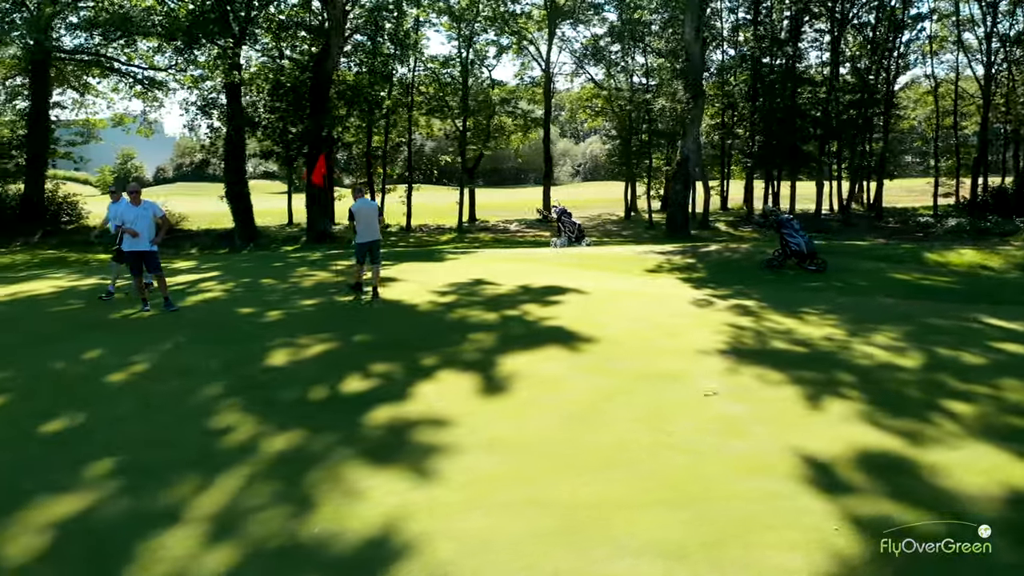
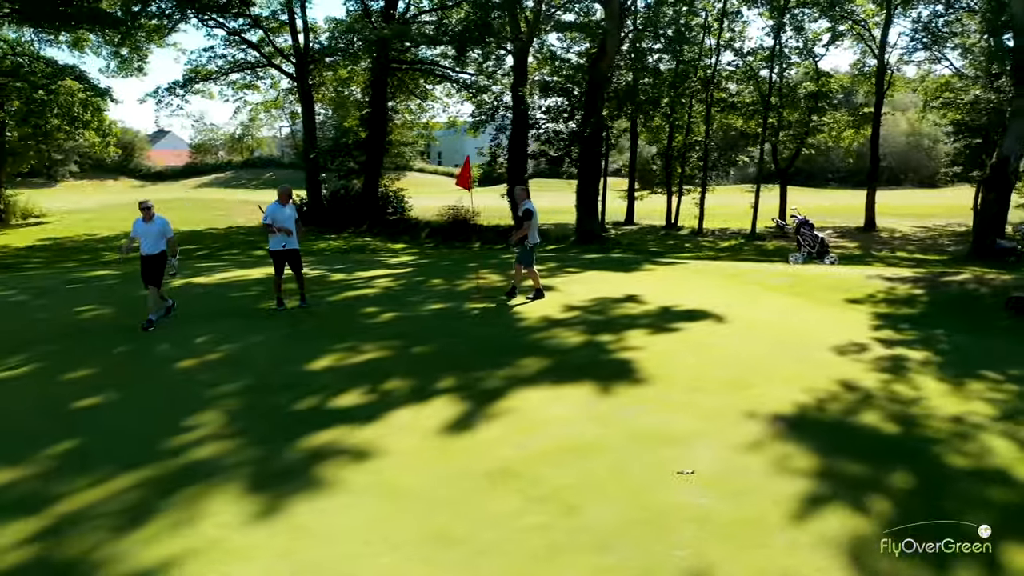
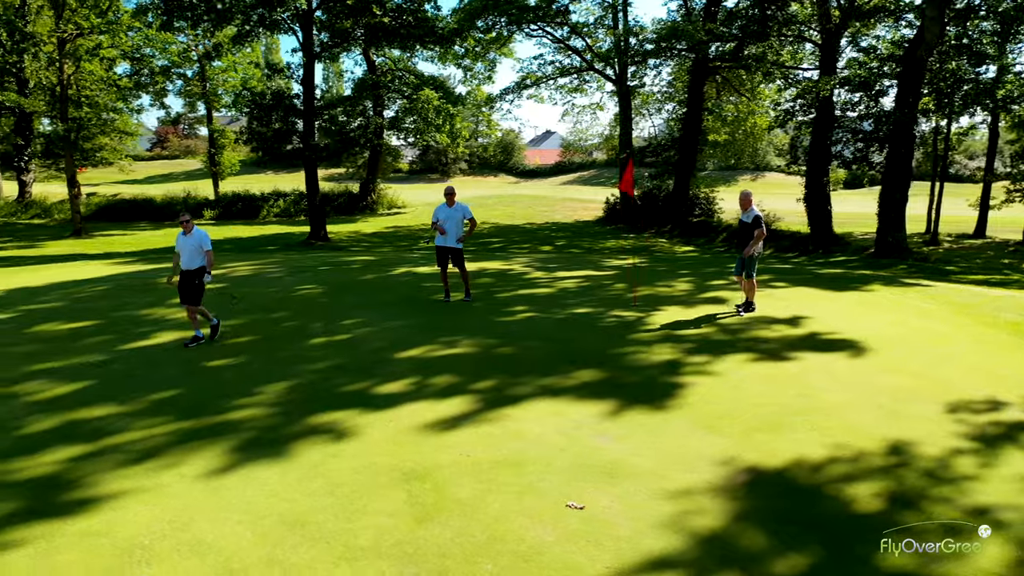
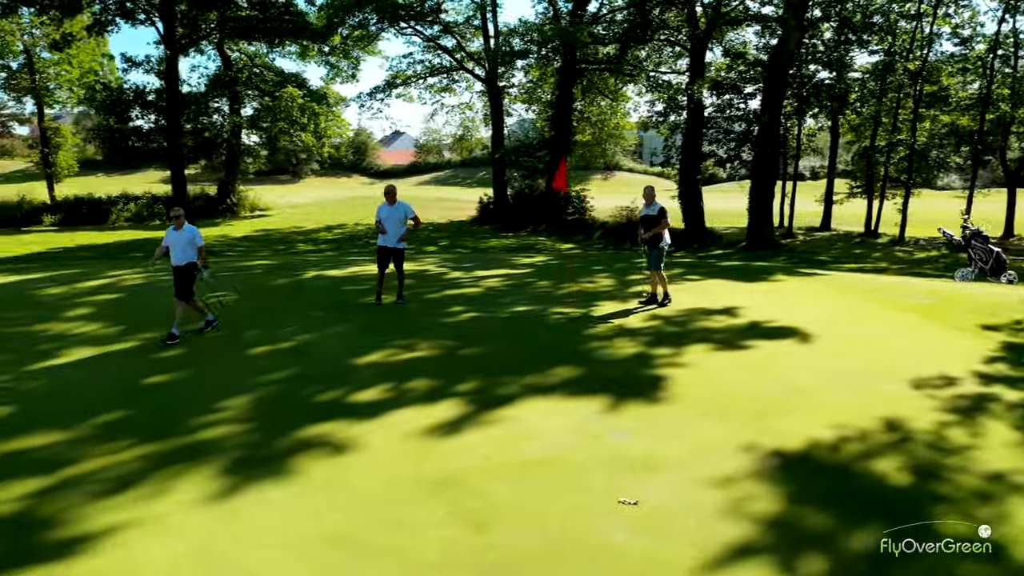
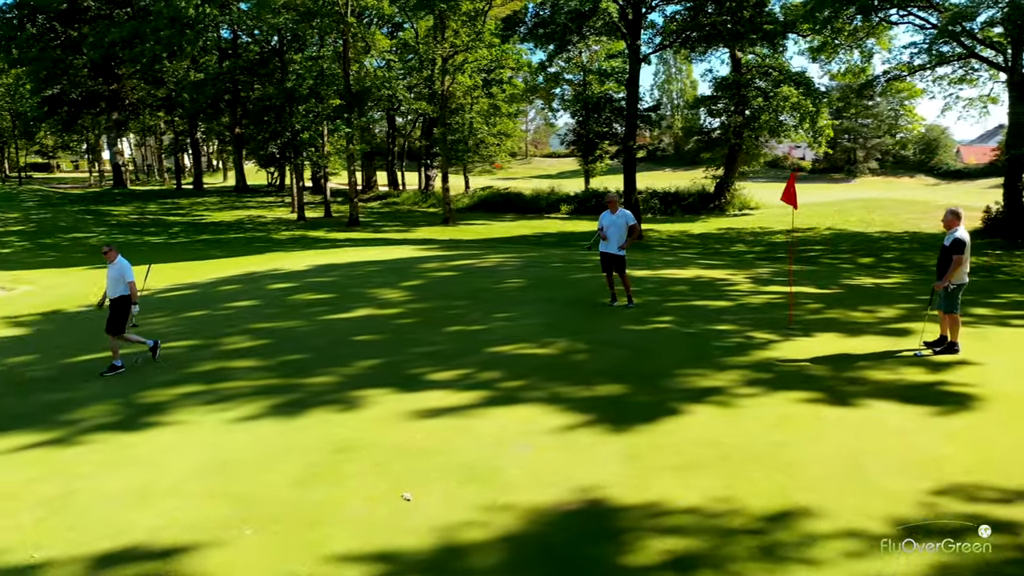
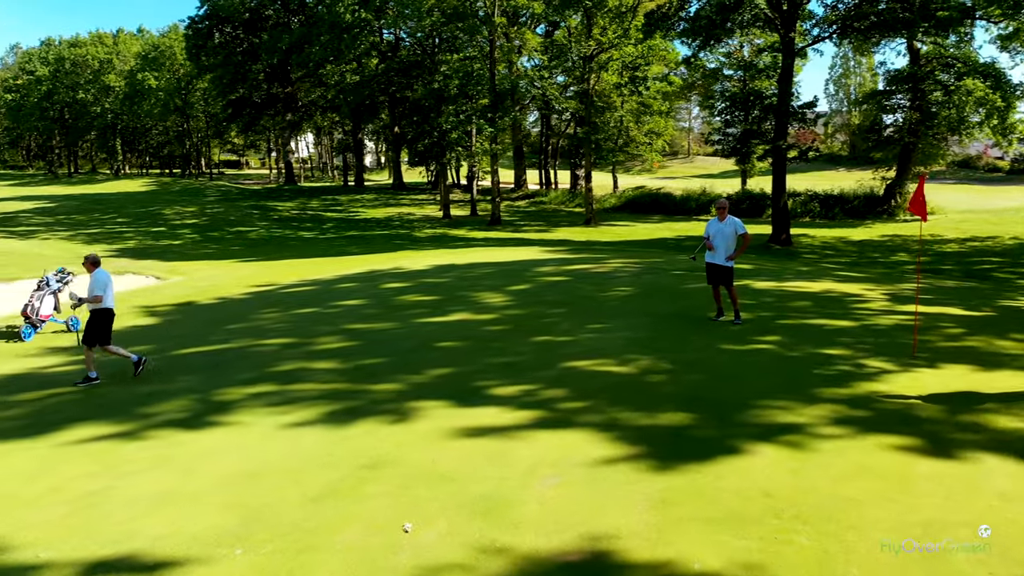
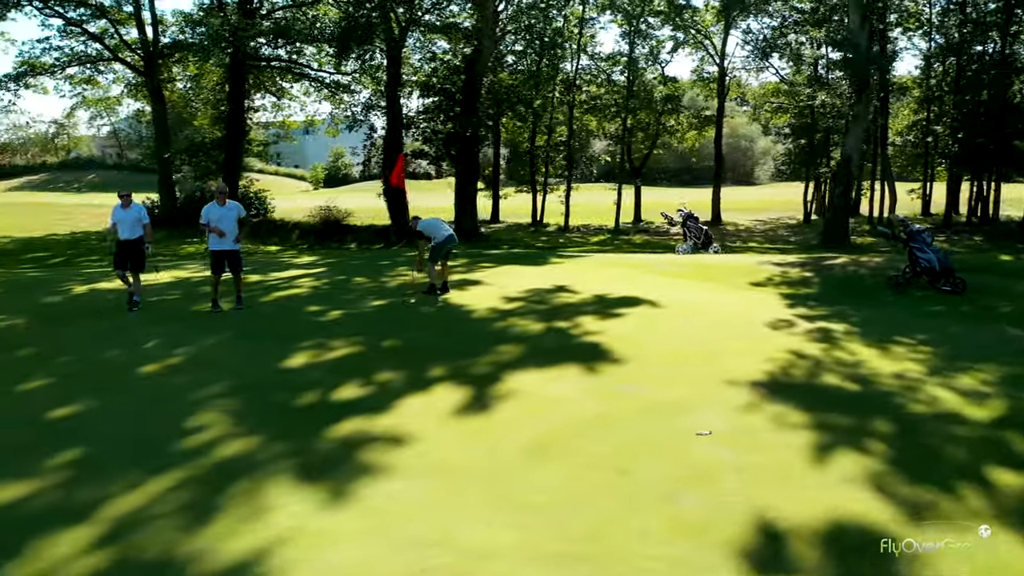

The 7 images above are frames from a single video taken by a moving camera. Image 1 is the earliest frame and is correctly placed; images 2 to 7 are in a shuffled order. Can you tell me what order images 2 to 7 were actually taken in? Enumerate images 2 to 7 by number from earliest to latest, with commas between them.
7, 2, 4, 3, 5, 6
